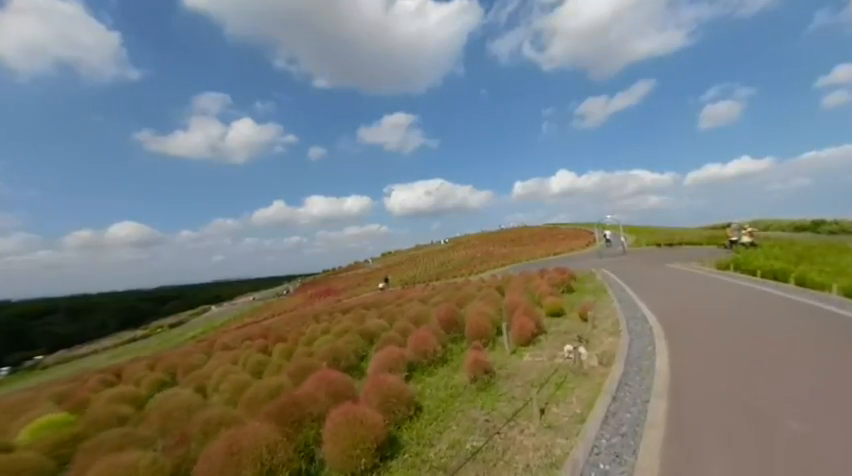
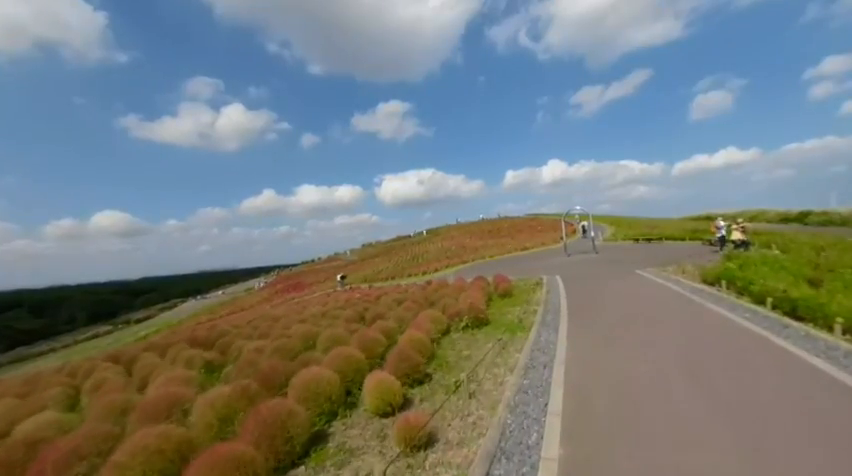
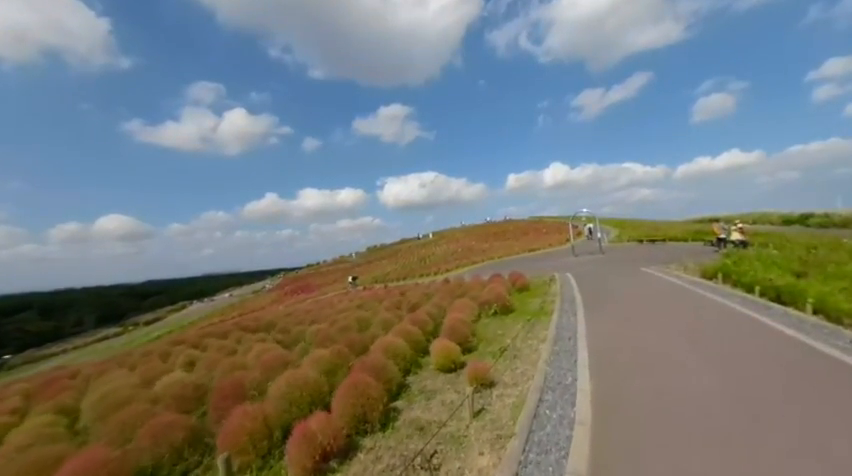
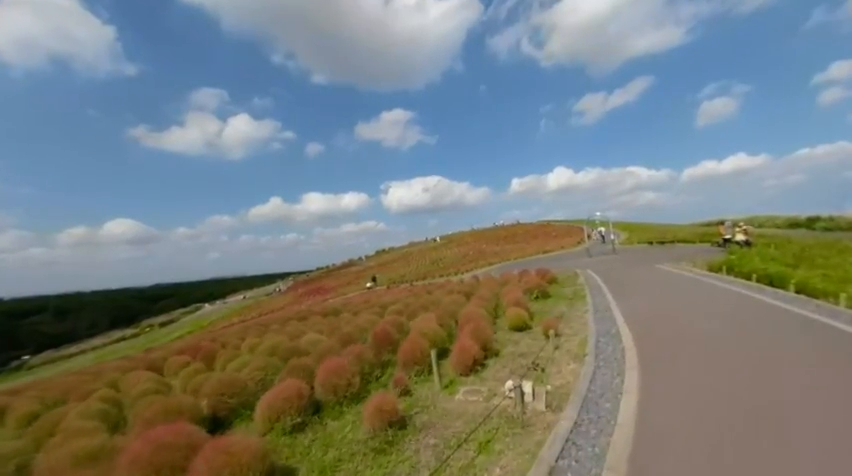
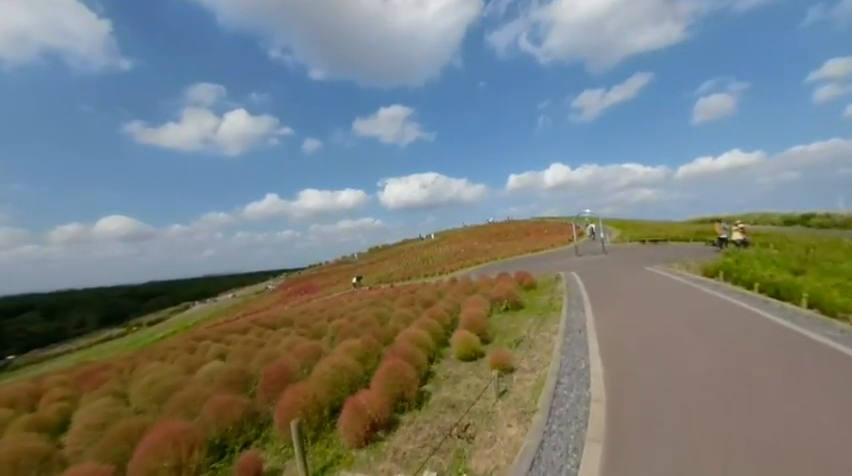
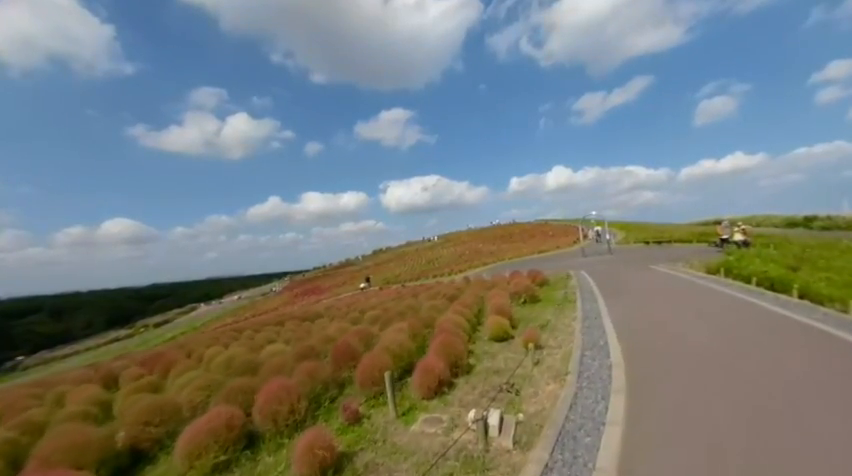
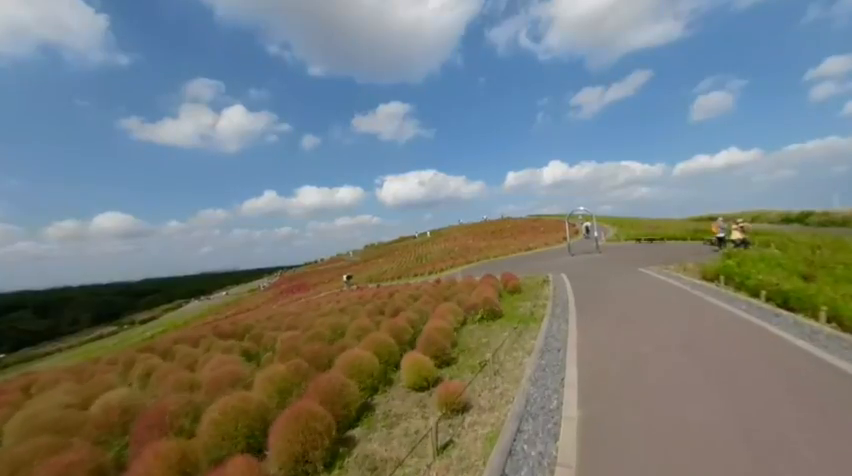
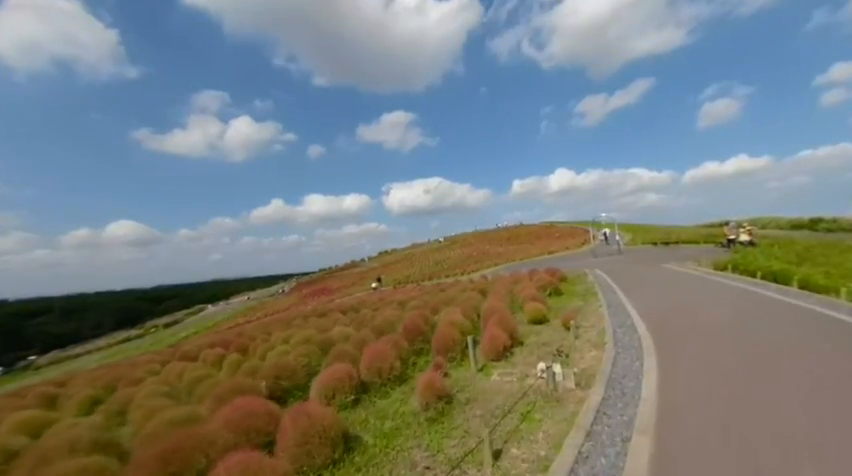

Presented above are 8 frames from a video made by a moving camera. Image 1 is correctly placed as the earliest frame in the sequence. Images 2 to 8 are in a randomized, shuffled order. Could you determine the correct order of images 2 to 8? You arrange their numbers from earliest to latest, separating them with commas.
8, 4, 6, 5, 3, 7, 2
